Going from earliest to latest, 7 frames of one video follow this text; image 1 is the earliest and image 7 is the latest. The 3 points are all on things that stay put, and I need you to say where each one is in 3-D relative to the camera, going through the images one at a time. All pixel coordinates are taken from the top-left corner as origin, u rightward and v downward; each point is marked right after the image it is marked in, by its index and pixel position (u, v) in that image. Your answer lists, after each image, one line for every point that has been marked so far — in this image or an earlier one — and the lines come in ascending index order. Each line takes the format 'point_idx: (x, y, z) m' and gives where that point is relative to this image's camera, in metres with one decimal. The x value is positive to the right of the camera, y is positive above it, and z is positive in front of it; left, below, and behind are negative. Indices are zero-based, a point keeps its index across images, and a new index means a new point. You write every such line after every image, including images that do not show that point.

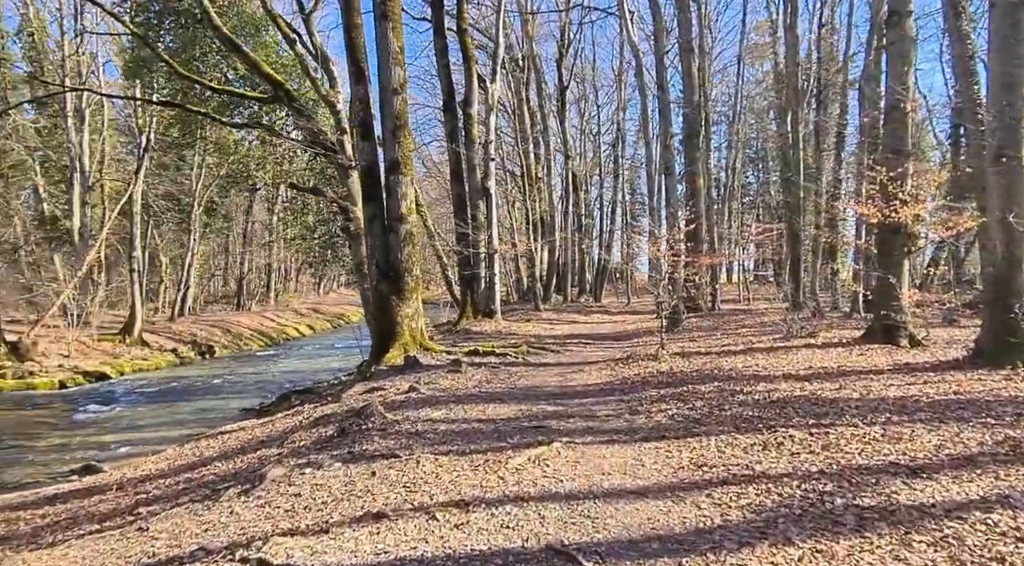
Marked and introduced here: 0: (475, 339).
0: (-0.7, -1.1, +17.0) m
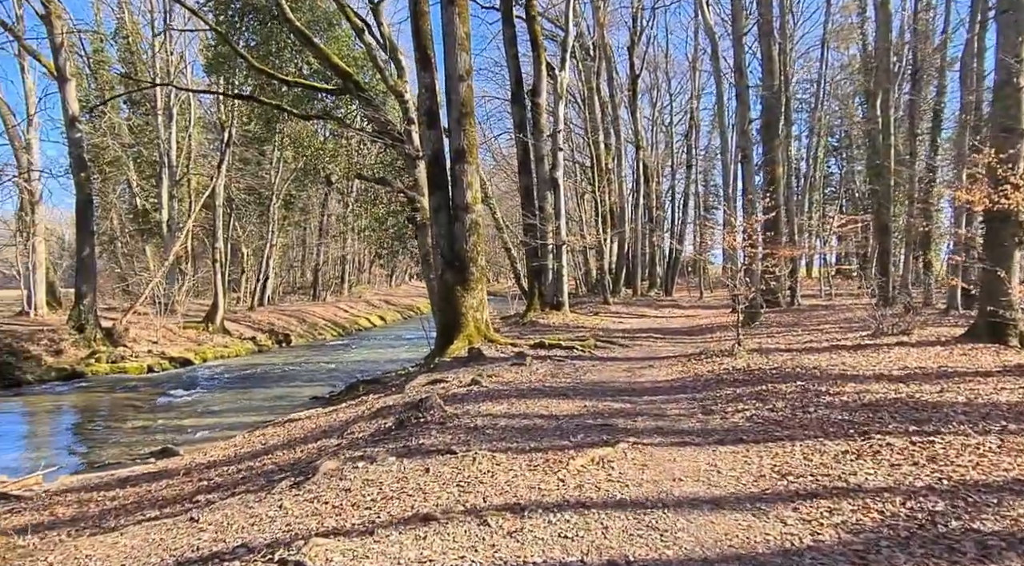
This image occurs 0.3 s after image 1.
0: (+0.5, -0.9, +16.6) m
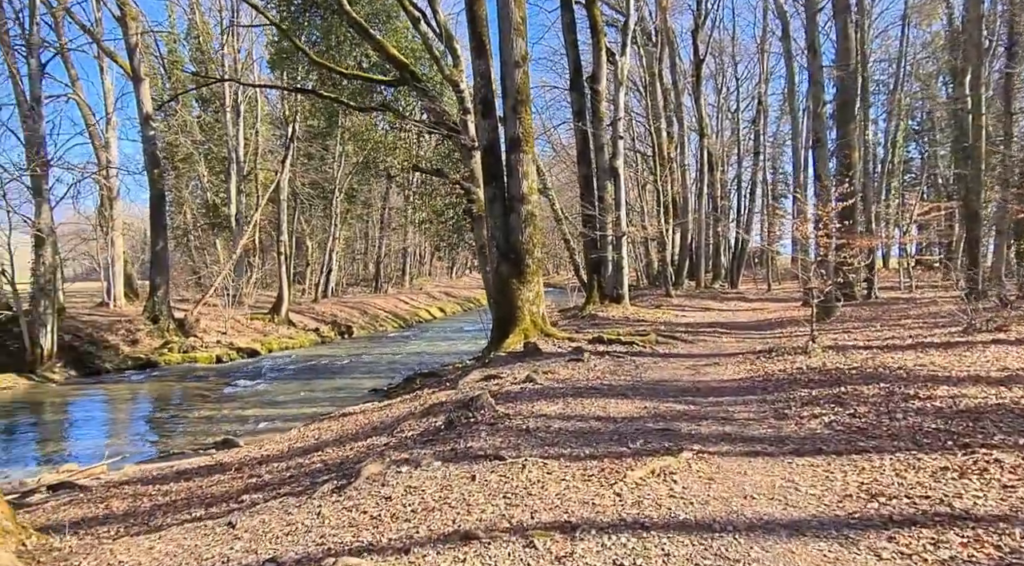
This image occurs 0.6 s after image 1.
0: (+1.6, -0.8, +16.1) m
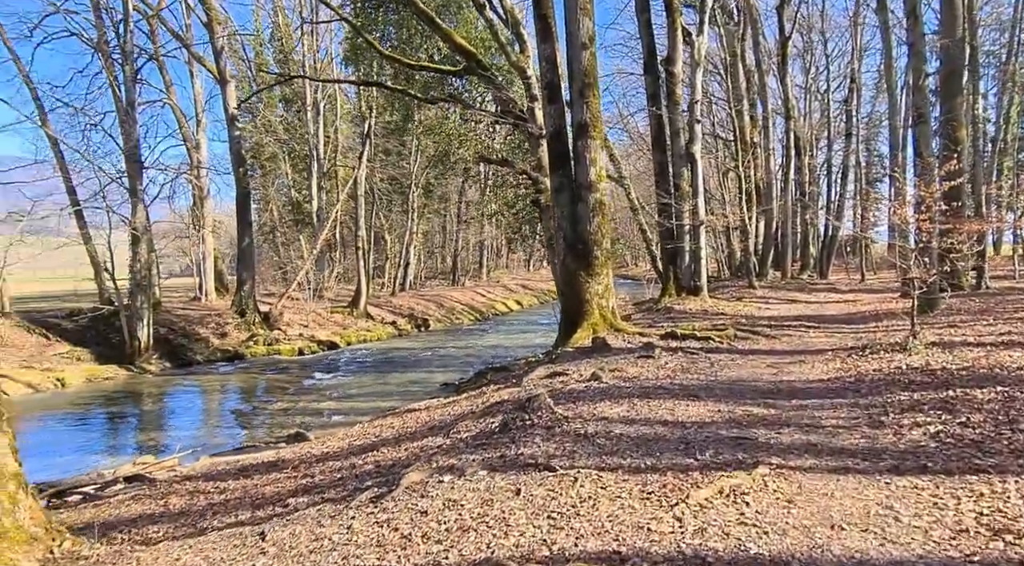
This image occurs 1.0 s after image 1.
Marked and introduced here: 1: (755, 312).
0: (+2.9, -0.6, +15.3) m
1: (+4.8, -0.6, +17.3) m
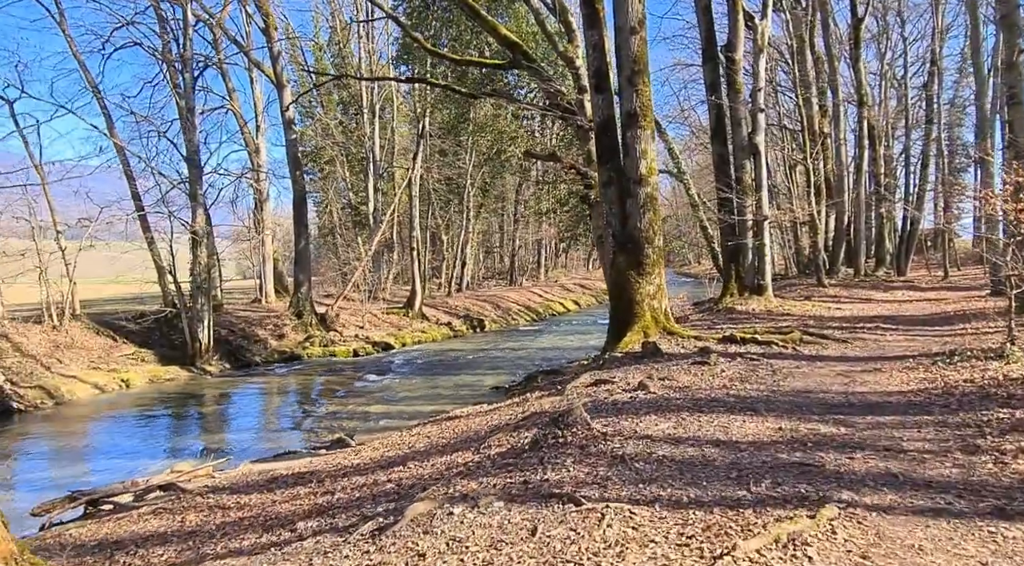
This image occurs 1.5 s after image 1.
0: (+3.7, -0.6, +14.4) m
1: (+5.8, -0.5, +16.2) m
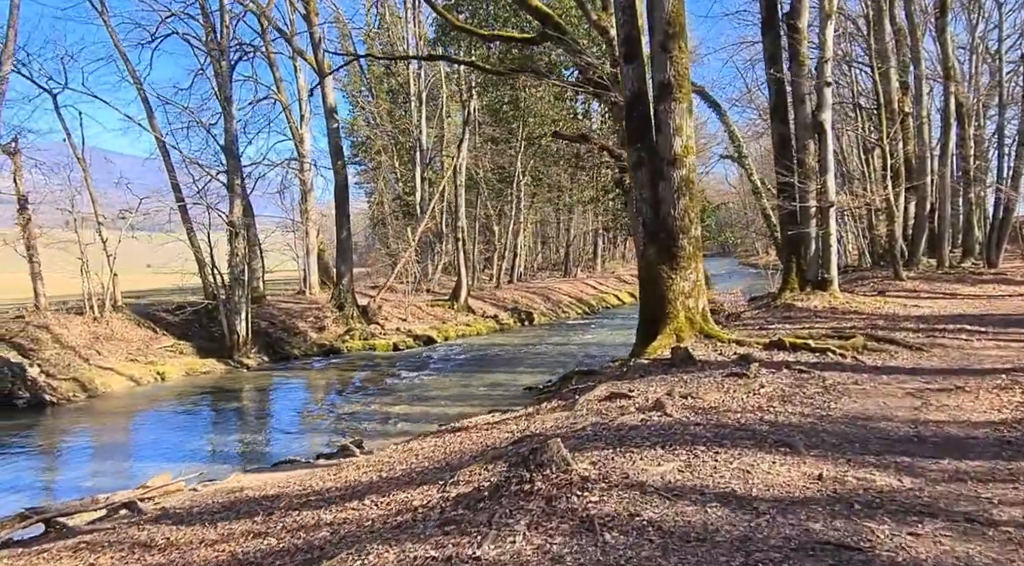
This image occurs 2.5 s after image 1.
0: (+4.2, -0.5, +12.8) m
1: (+6.3, -0.4, +14.5) m
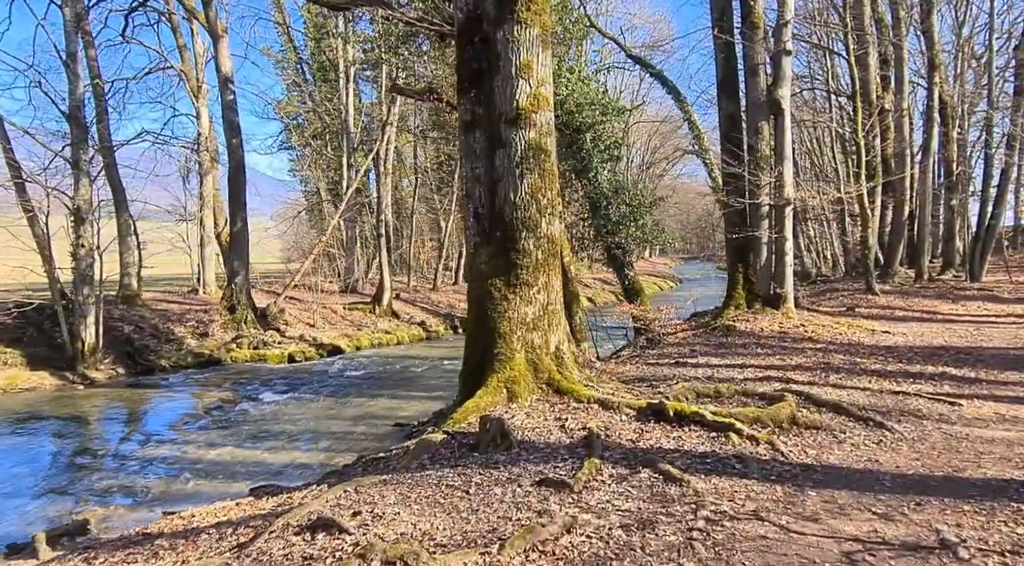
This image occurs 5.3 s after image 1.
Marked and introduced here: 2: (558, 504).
0: (+2.4, -0.7, +9.6) m
1: (+4.5, -0.7, +11.4) m
2: (+0.2, -1.0, +3.9) m
